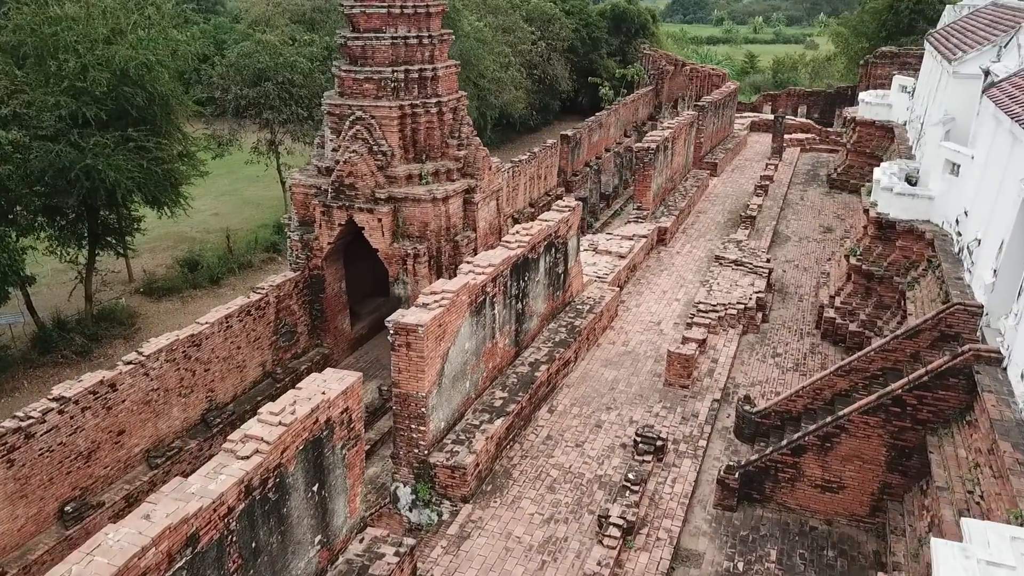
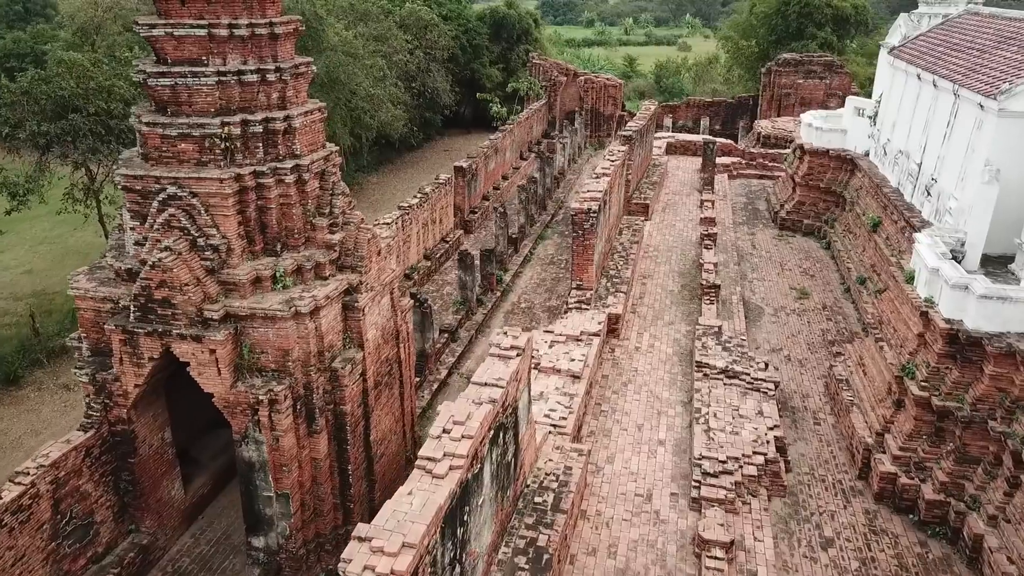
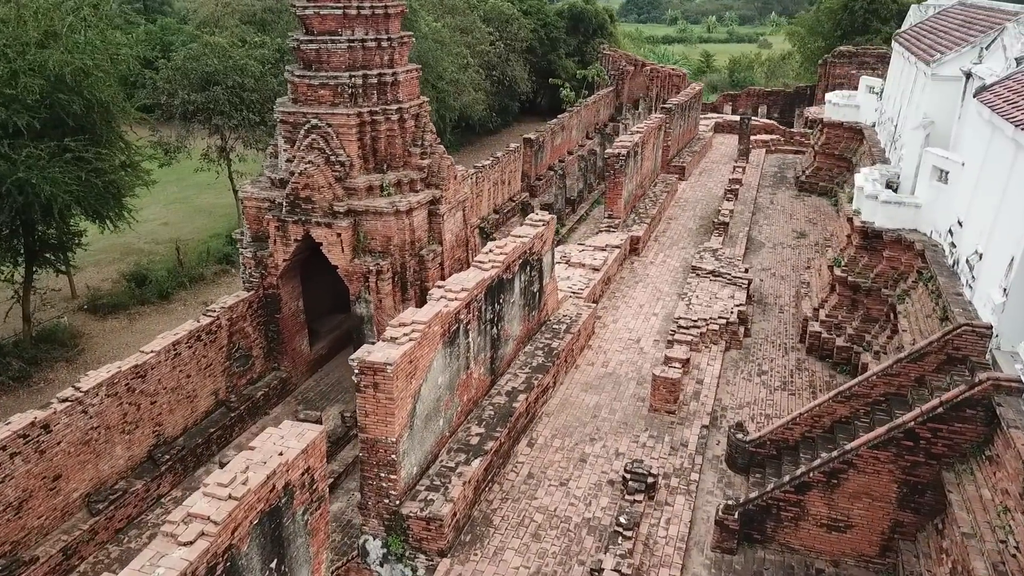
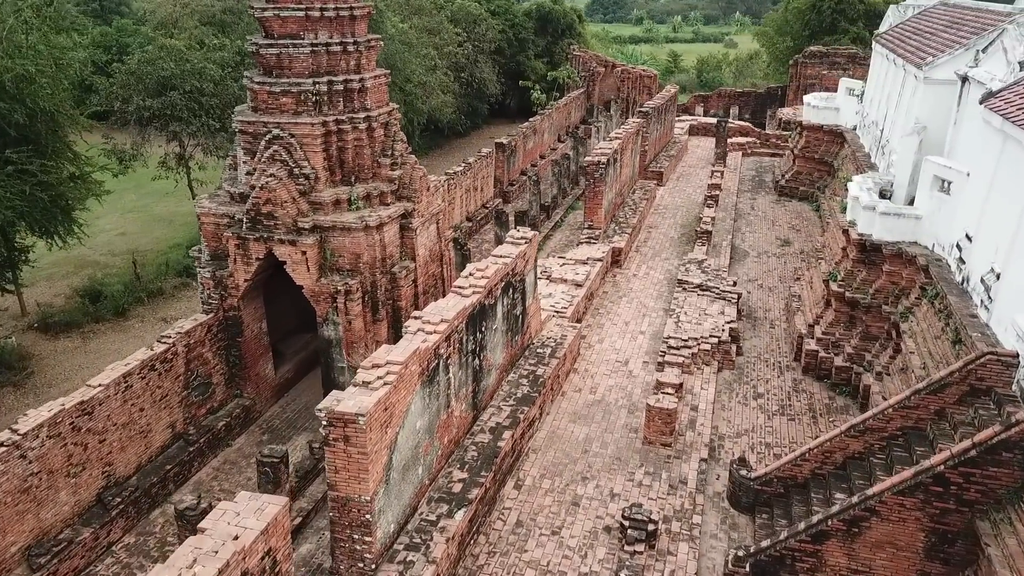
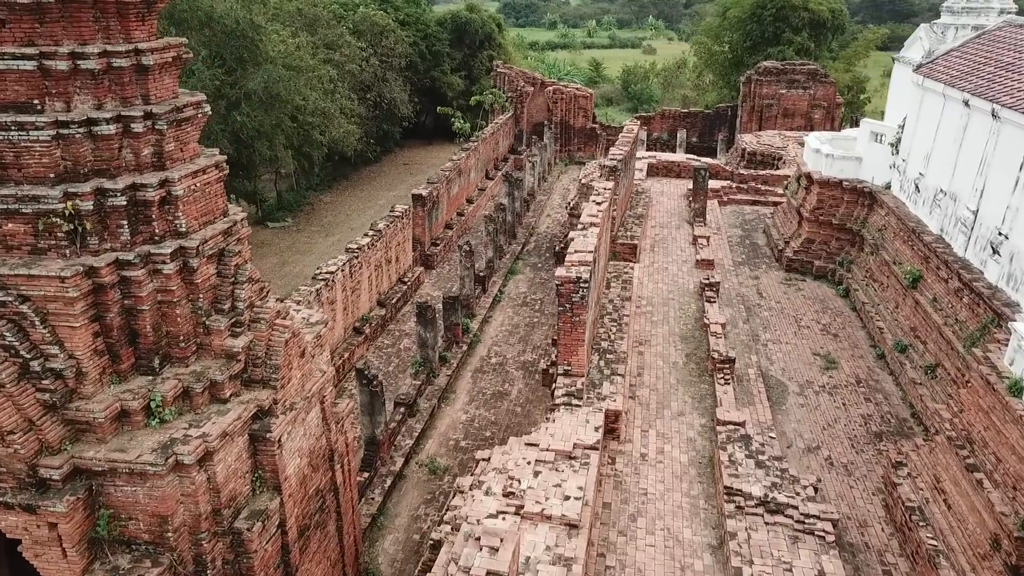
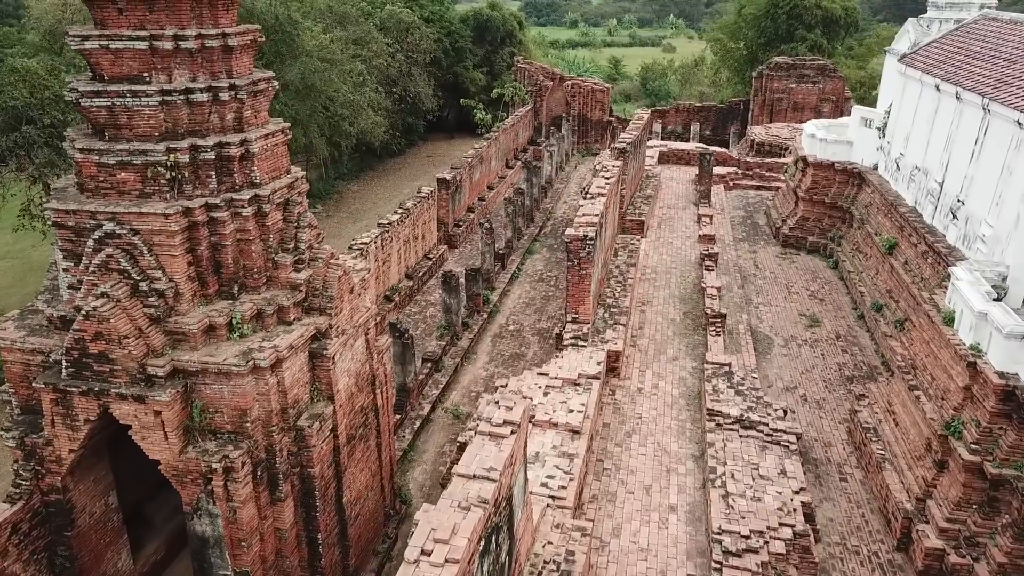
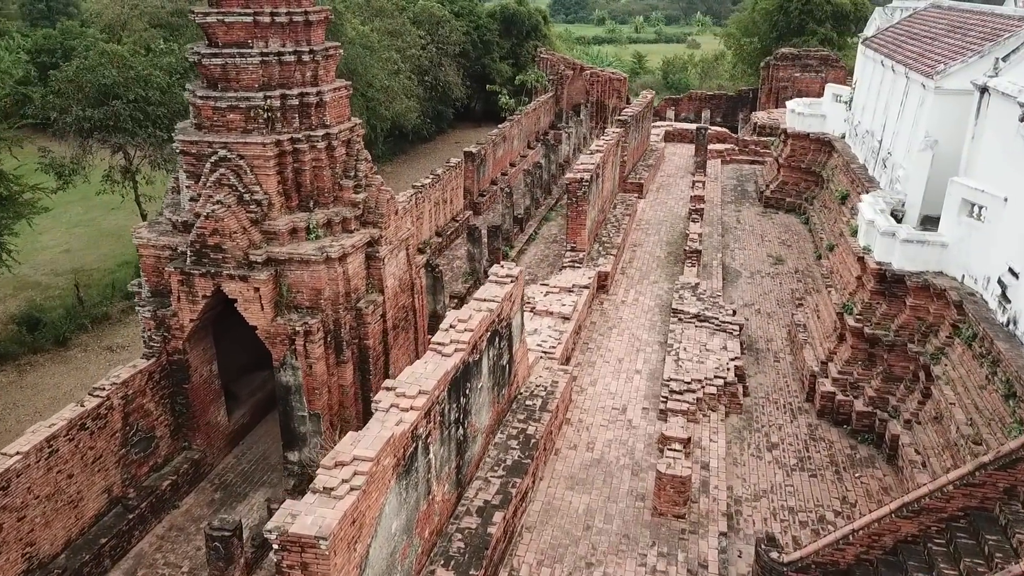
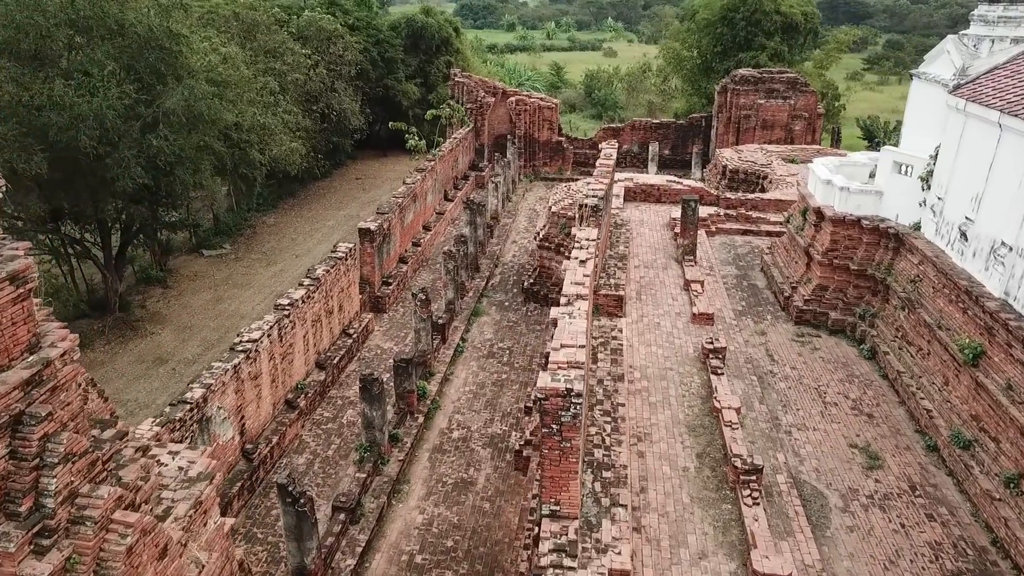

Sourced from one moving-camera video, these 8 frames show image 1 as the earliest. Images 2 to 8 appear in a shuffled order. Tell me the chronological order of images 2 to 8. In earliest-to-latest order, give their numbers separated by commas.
3, 4, 7, 2, 6, 5, 8
